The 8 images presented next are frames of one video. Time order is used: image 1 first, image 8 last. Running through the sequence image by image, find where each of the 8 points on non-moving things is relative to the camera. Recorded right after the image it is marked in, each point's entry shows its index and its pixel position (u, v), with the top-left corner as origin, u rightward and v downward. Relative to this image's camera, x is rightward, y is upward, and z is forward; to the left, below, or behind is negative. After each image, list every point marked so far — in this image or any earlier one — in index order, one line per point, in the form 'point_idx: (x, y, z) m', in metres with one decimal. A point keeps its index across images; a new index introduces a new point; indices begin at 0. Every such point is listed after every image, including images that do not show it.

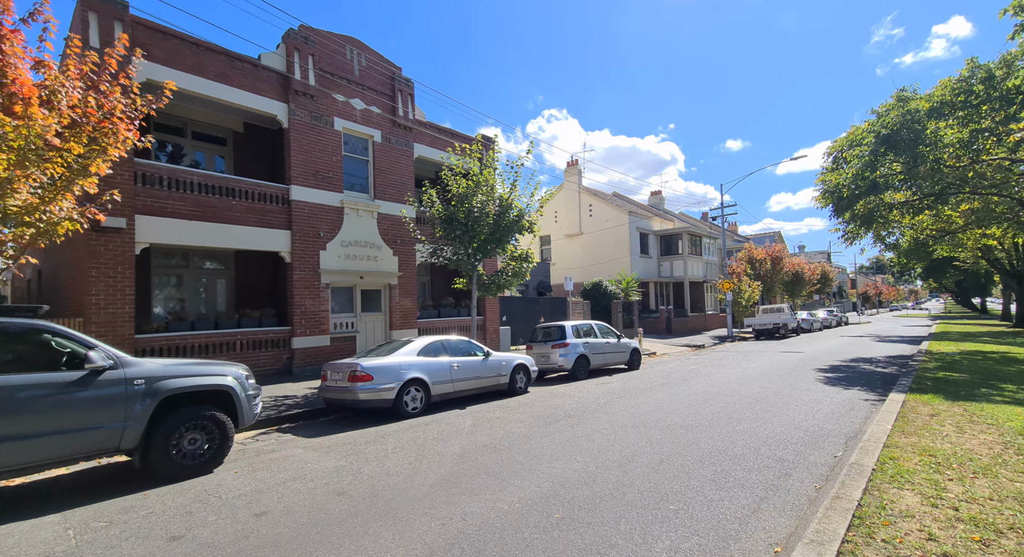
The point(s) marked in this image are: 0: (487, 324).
0: (-0.8, -1.7, +16.6) m
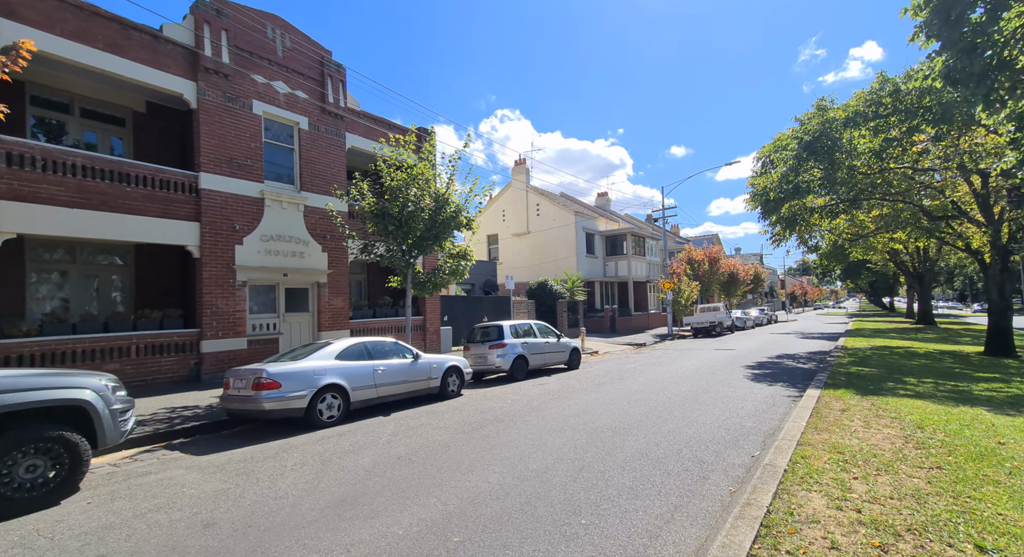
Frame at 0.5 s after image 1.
0: (-2.9, -1.6, +16.1) m
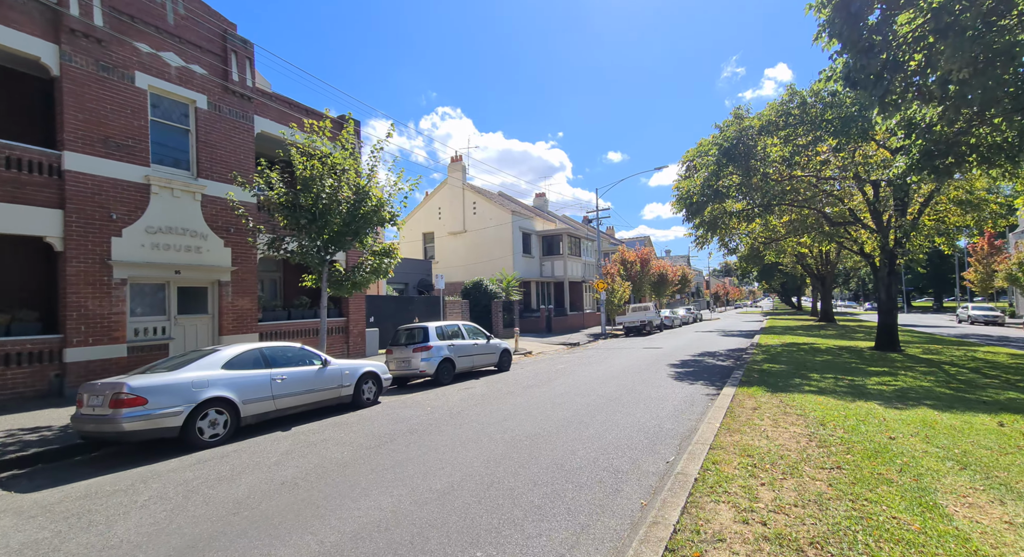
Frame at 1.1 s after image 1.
0: (-5.3, -1.6, +15.2) m
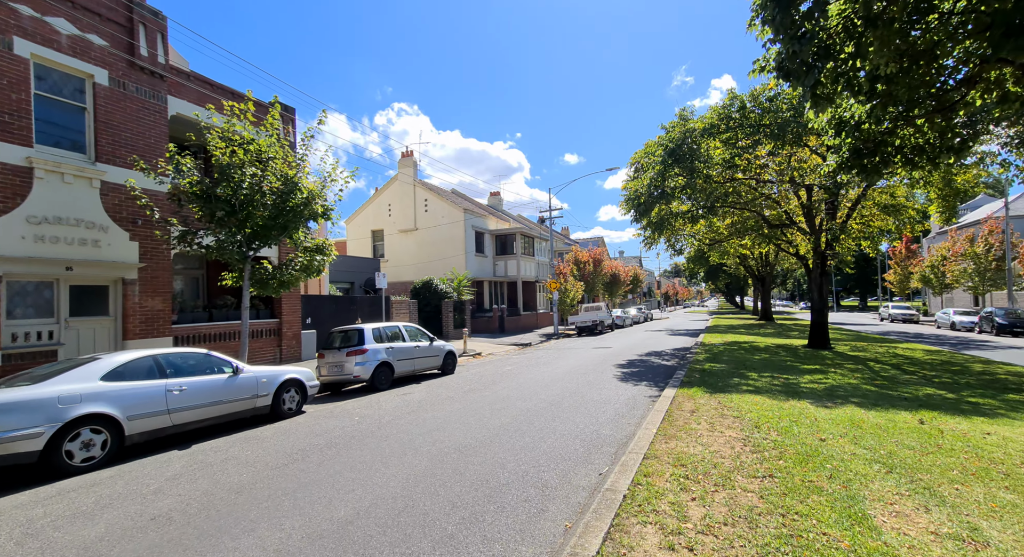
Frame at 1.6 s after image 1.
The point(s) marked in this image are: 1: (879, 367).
0: (-7.0, -1.5, +14.2) m
1: (+9.8, -2.4, +12.5) m
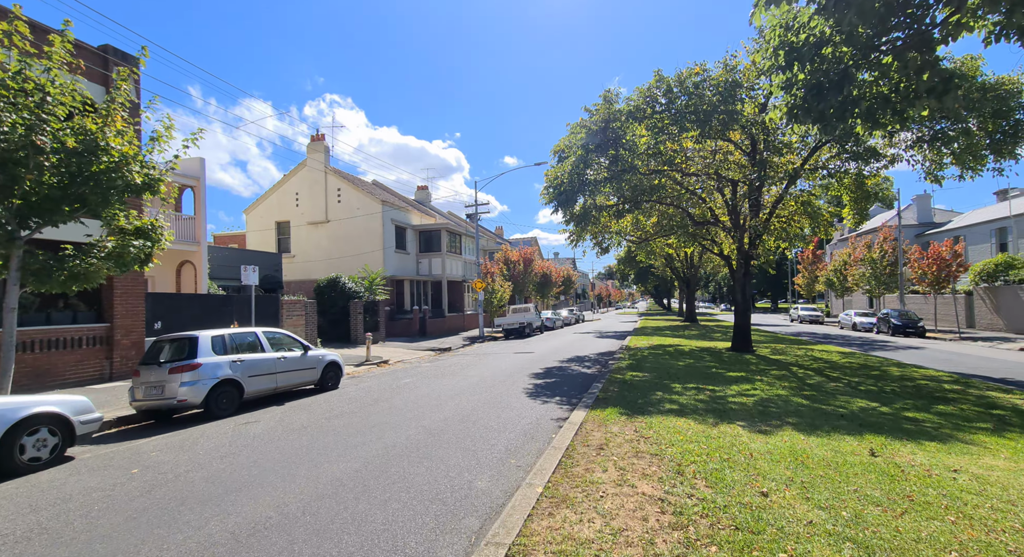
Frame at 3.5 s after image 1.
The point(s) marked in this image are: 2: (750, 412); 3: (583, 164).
0: (-9.5, -1.4, +11.2) m
1: (+7.3, -2.4, +11.8) m
2: (+3.8, -2.1, +7.4) m
3: (+2.2, +3.6, +14.9) m
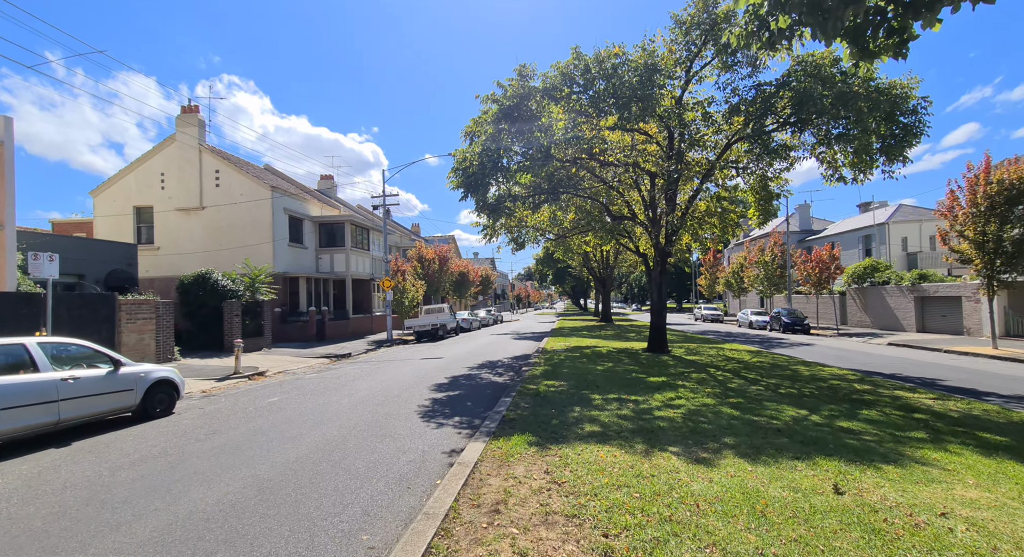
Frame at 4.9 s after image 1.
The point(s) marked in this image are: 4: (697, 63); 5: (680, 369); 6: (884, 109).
0: (-11.5, -1.2, +7.7) m
1: (+5.0, -2.3, +11.2) m
2: (+2.3, -2.0, +6.3) m
3: (-0.5, +3.7, +13.3) m
4: (+6.3, +7.3, +15.9) m
5: (+4.4, -2.3, +12.1) m
6: (+10.5, +4.8, +13.2) m
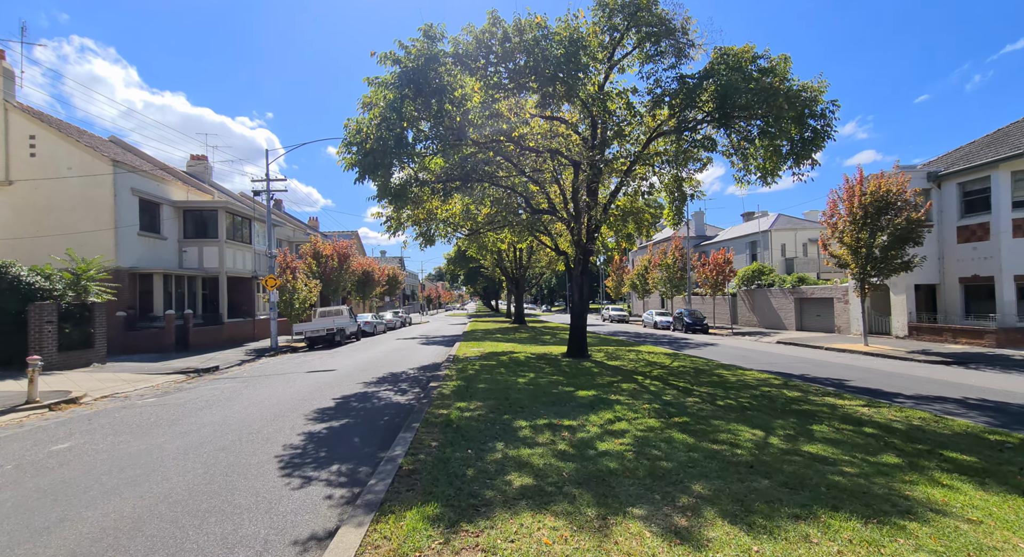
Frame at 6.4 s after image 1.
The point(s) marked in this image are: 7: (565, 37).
0: (-12.5, -1.1, +3.6) m
1: (+3.0, -2.3, +10.1) m
2: (+1.3, -2.0, +4.8) m
3: (-2.8, +3.7, +11.2) m
4: (+3.4, +7.3, +15.0) m
5: (+2.2, -2.3, +10.9) m
6: (+8.1, +4.7, +13.1) m
7: (+1.3, +5.9, +11.3) m
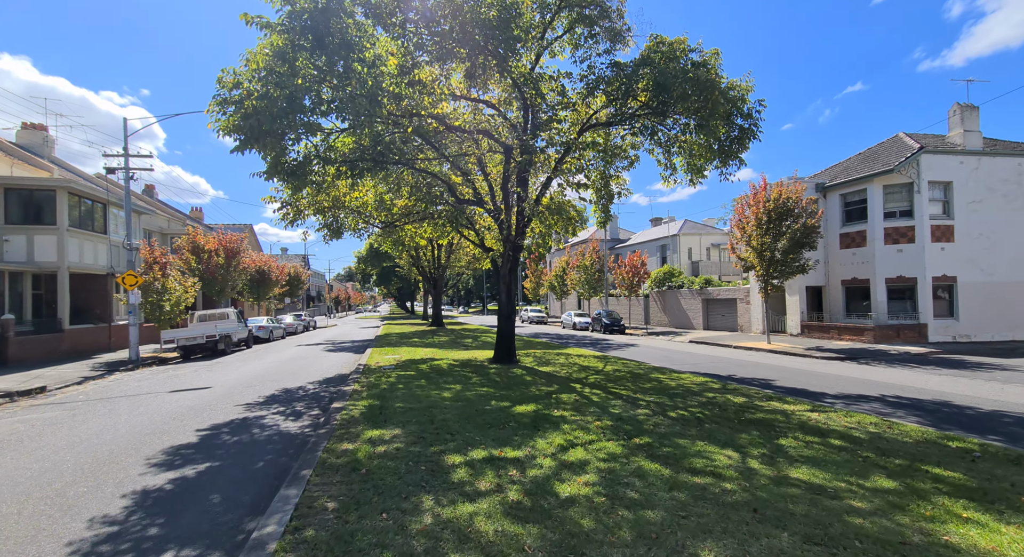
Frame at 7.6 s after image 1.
0: (-12.5, -0.9, -0.2) m
1: (+1.6, -2.3, +9.0) m
2: (+0.8, -1.9, +3.5) m
3: (-4.3, +3.8, +9.1) m
4: (+1.2, +7.4, +14.0) m
5: (+0.6, -2.3, +9.7) m
6: (+6.0, +4.8, +12.9) m
7: (-0.3, +5.9, +10.0) m
